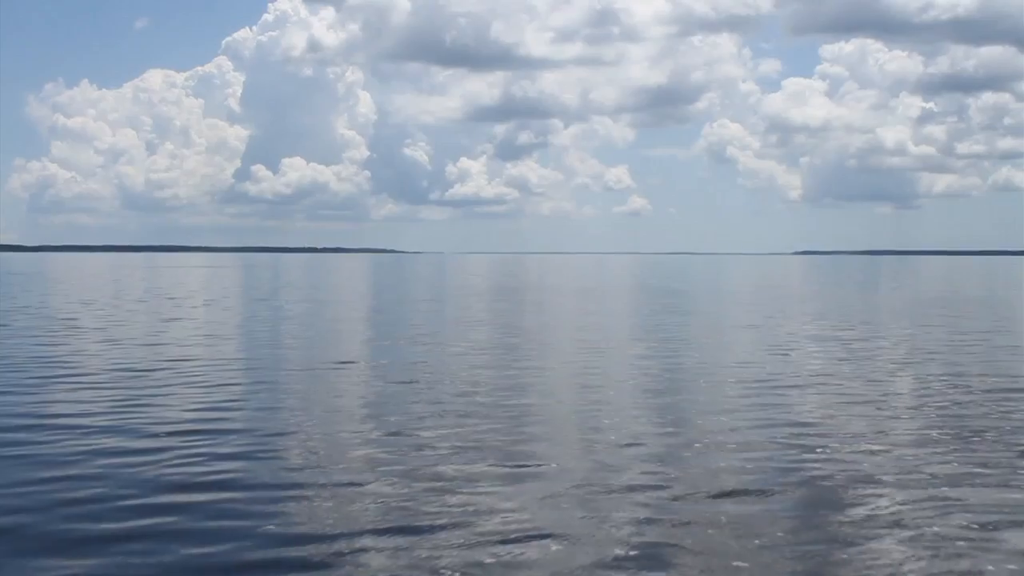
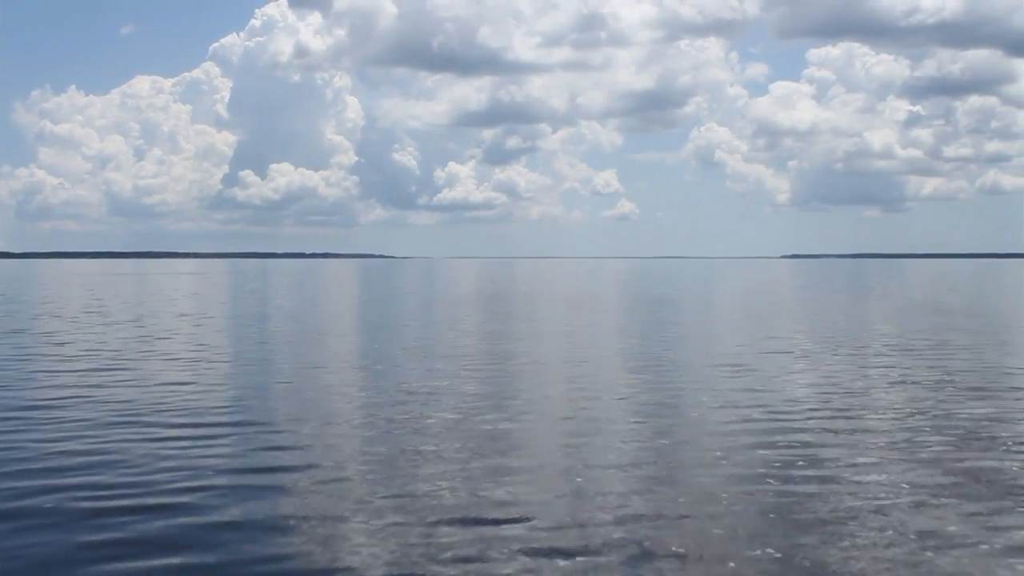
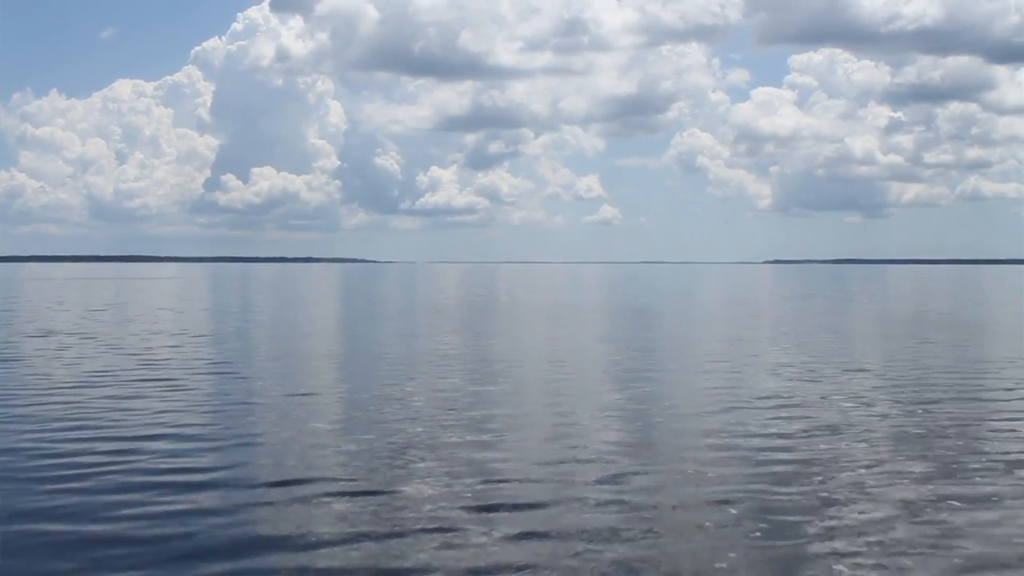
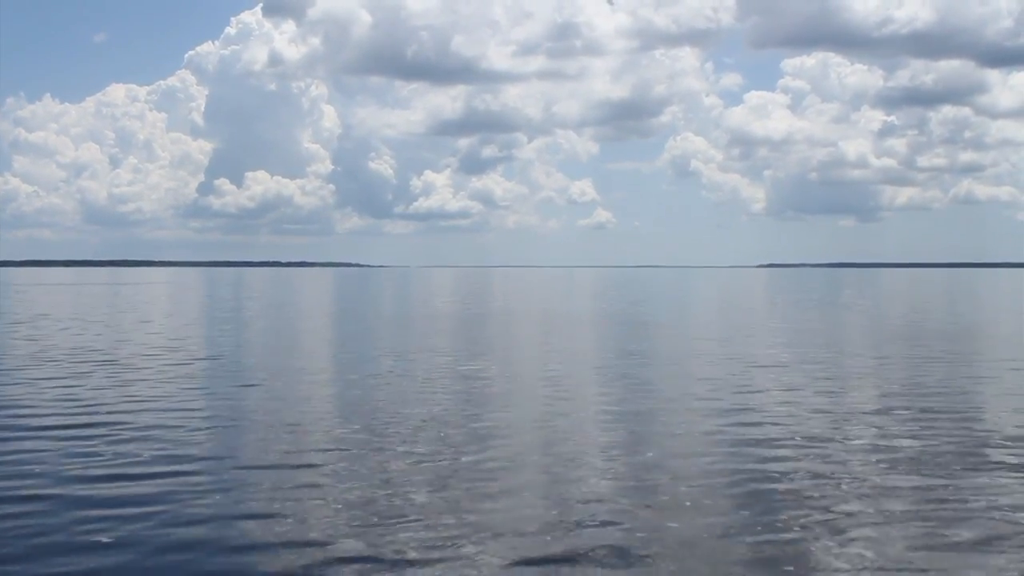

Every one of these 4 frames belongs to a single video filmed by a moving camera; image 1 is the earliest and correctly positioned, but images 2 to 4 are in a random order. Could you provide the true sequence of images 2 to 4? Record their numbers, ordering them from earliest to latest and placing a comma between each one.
2, 3, 4
